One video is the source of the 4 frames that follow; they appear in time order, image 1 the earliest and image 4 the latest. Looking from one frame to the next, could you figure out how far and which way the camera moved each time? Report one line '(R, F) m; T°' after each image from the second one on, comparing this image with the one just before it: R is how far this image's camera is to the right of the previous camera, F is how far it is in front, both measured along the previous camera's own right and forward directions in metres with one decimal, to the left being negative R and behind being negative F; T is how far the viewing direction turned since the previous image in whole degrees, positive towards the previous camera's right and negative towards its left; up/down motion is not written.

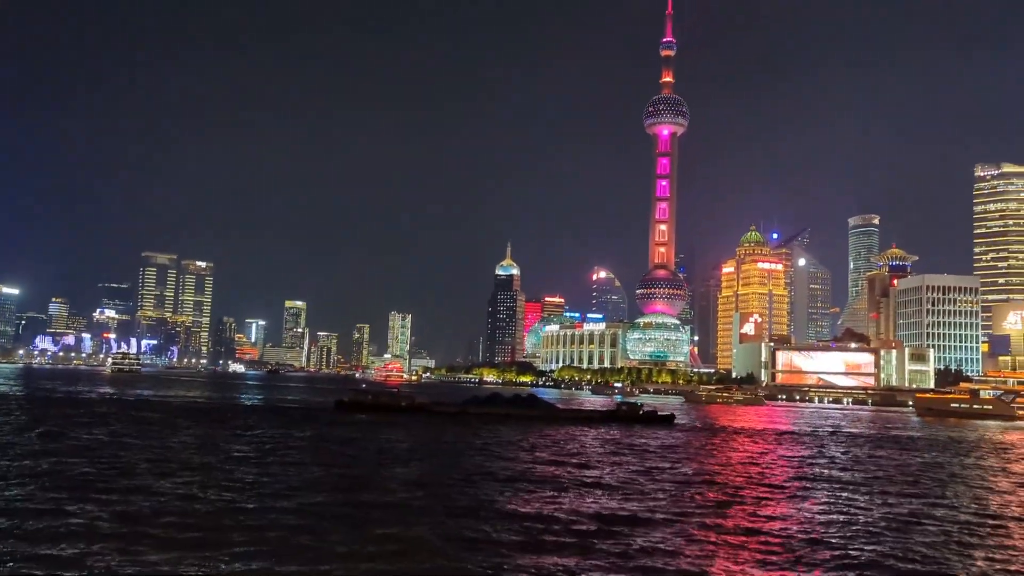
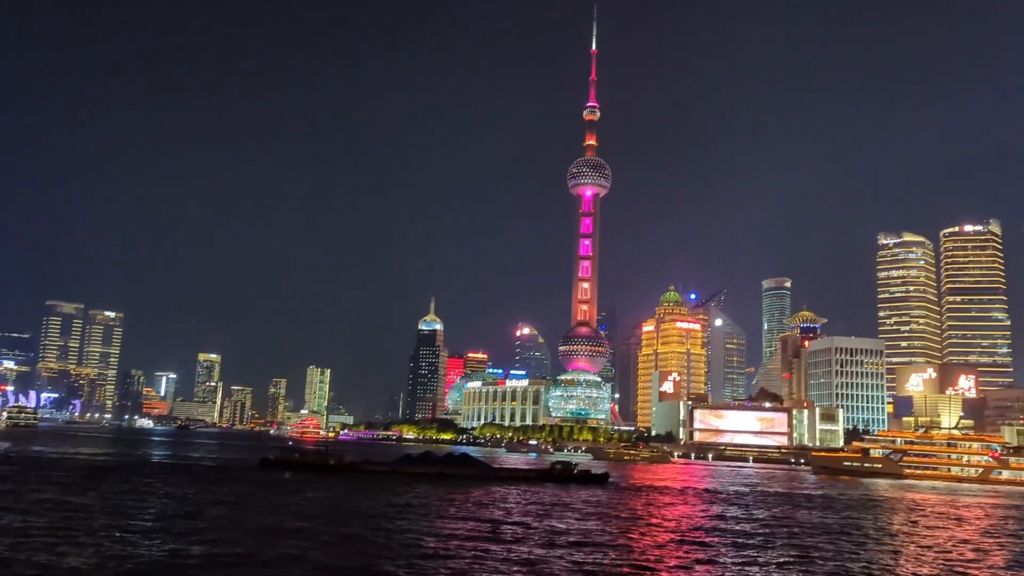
(-0.7, +0.6) m; +5°
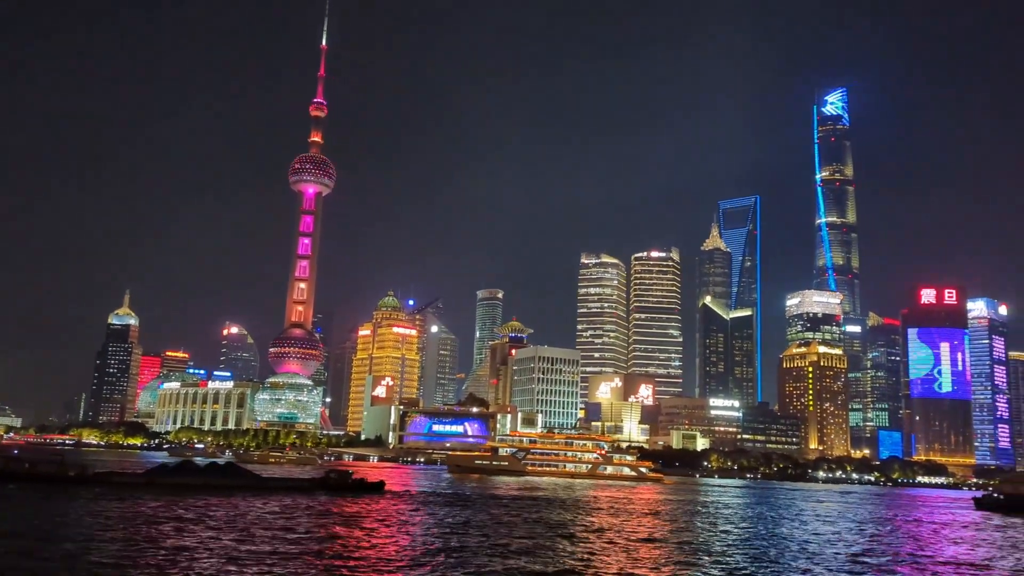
(-2.4, +1.9) m; +19°
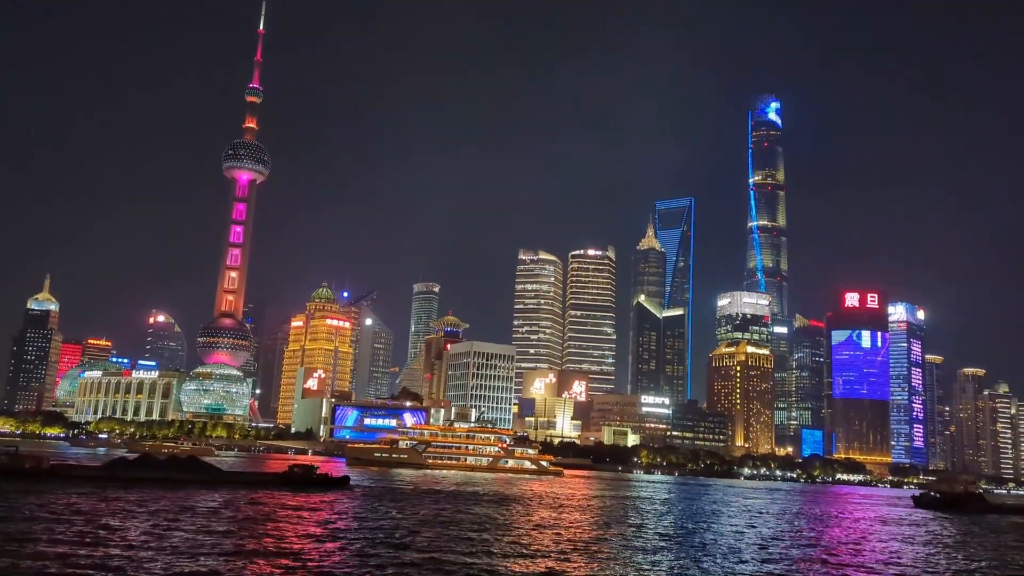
(+0.4, +0.6) m; +4°
